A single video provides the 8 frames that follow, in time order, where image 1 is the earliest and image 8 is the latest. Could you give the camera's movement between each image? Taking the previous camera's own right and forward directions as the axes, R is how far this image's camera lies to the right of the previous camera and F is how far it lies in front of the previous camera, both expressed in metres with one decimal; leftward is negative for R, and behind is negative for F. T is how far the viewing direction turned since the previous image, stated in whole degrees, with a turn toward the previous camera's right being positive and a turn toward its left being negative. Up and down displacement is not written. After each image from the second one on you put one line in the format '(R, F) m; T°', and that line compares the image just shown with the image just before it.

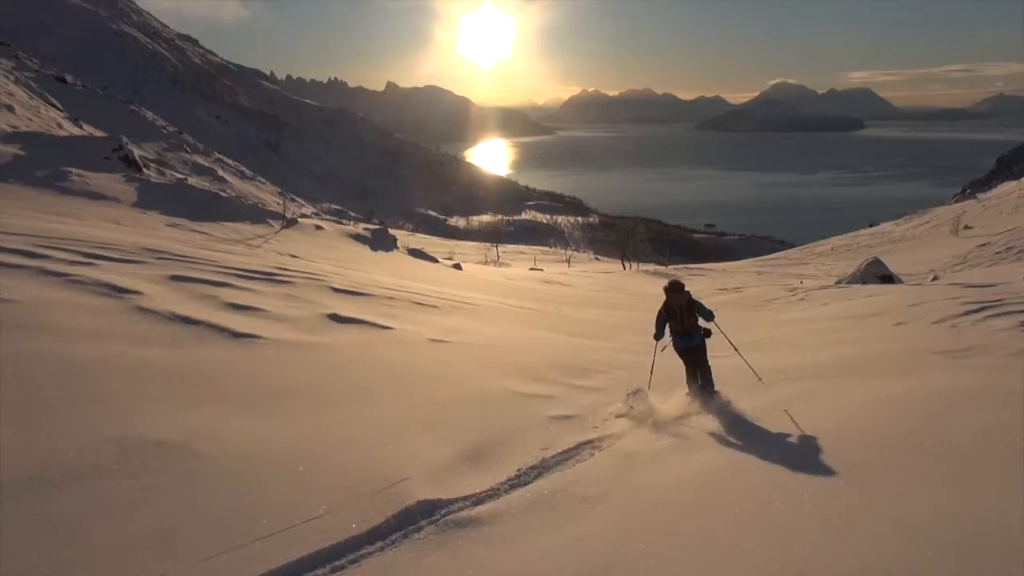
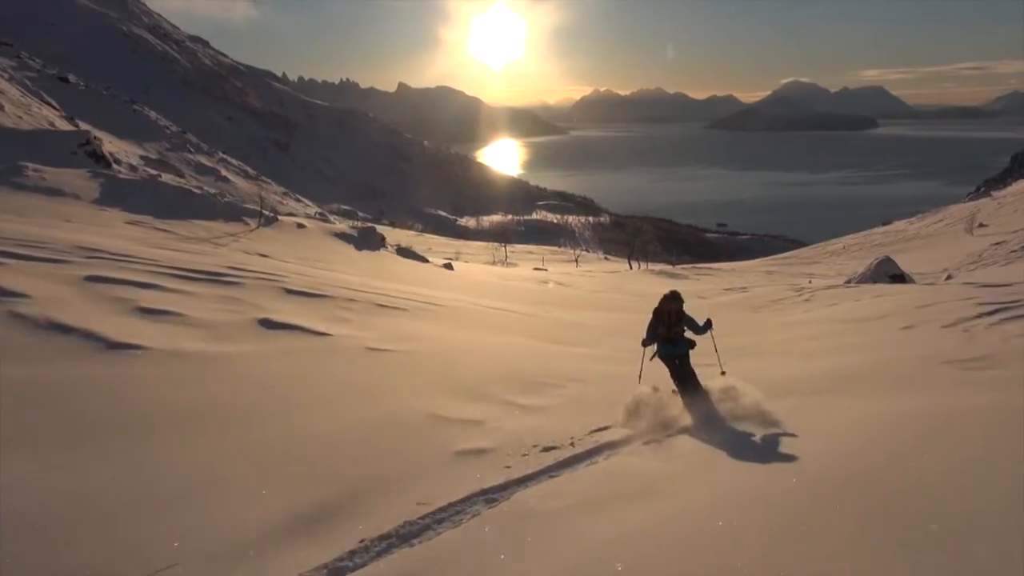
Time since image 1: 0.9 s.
(+0.5, +0.7) m; -1°
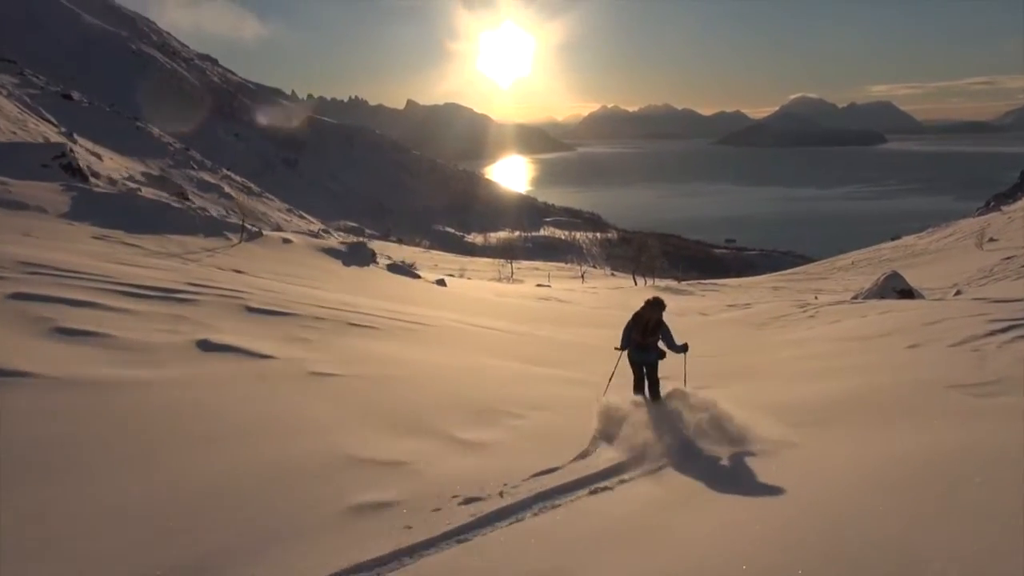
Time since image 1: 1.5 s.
(+0.3, +0.5) m; -1°
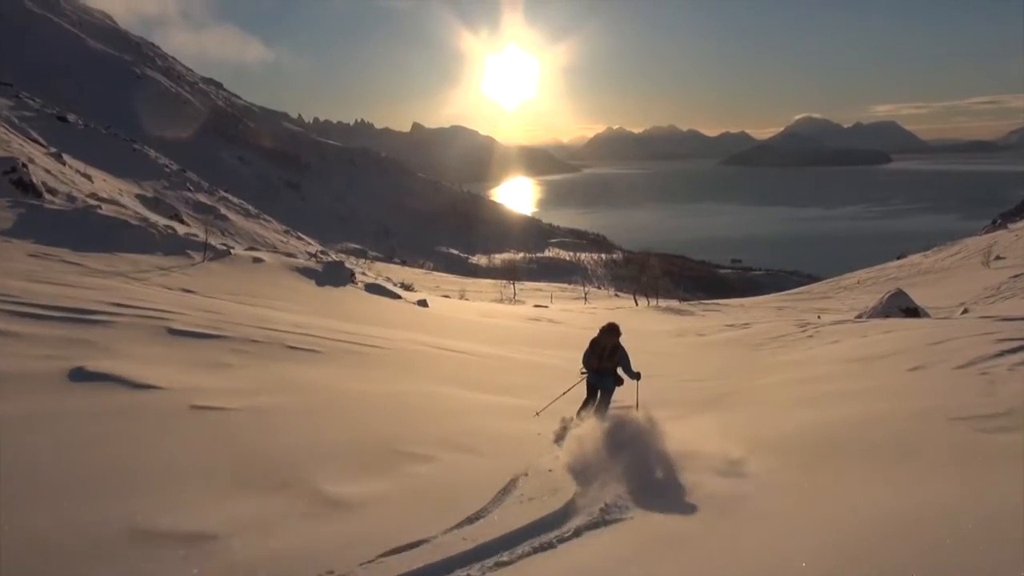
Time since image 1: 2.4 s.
(+0.5, +0.8) m; 0°
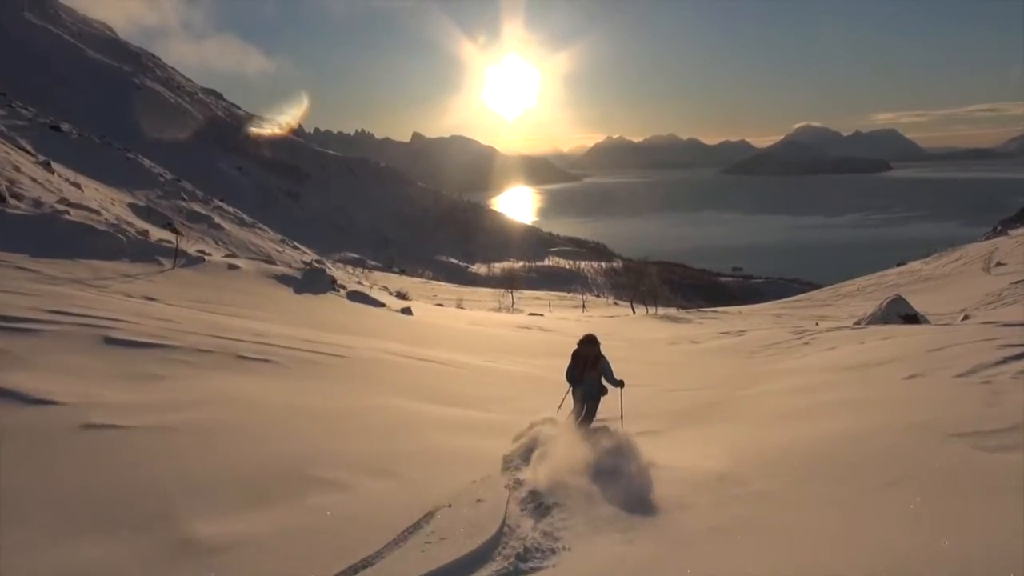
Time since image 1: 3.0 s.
(+0.3, +0.5) m; 0°
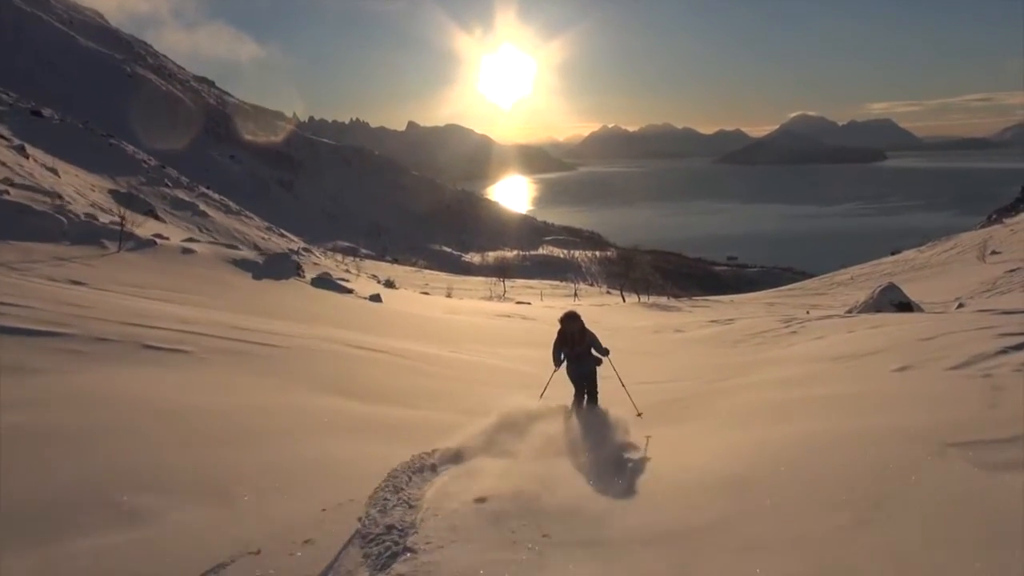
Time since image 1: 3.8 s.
(+0.4, +0.8) m; 0°
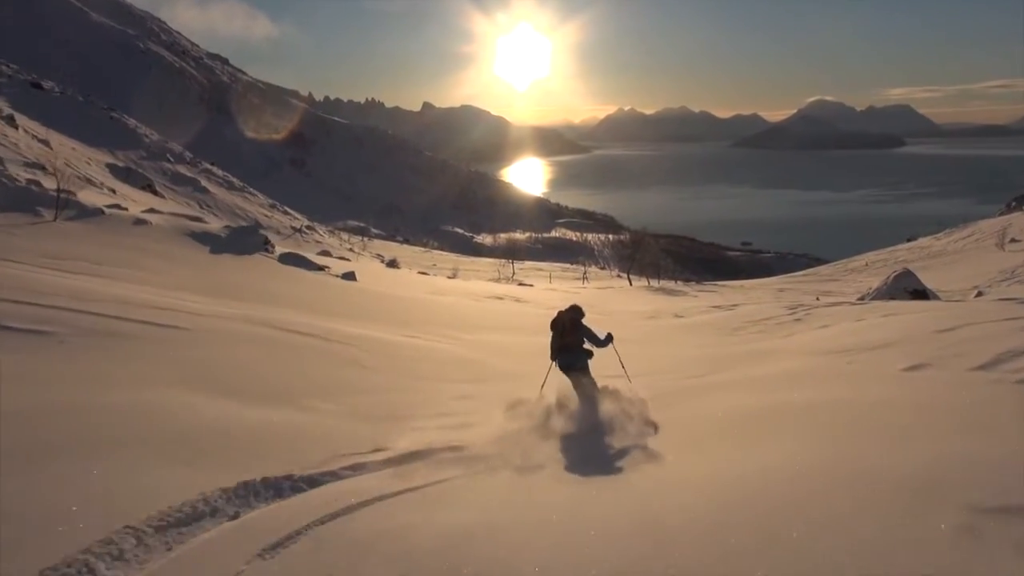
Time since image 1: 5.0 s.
(+0.6, +1.1) m; -1°
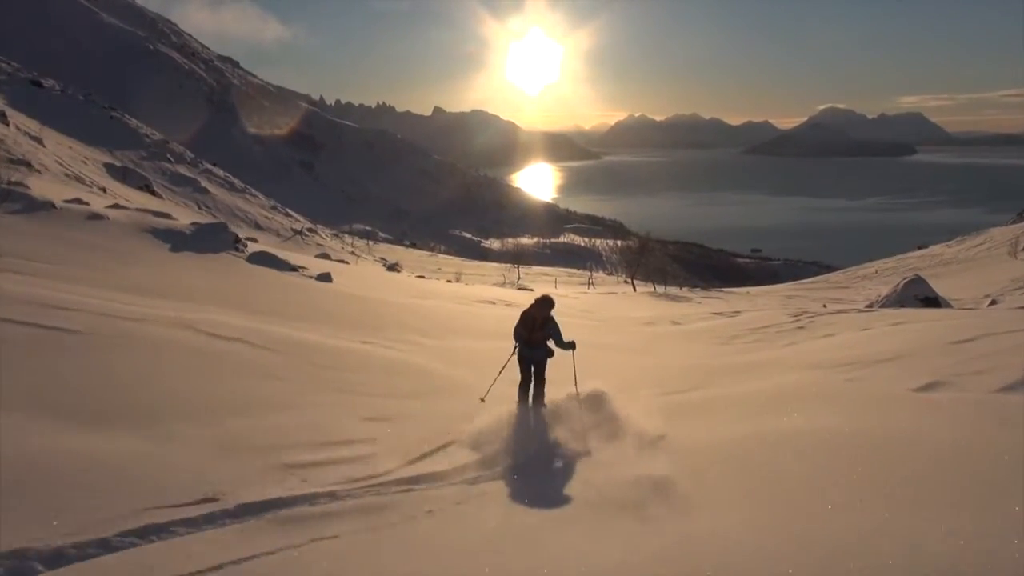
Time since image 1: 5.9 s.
(+0.5, +0.9) m; -1°
